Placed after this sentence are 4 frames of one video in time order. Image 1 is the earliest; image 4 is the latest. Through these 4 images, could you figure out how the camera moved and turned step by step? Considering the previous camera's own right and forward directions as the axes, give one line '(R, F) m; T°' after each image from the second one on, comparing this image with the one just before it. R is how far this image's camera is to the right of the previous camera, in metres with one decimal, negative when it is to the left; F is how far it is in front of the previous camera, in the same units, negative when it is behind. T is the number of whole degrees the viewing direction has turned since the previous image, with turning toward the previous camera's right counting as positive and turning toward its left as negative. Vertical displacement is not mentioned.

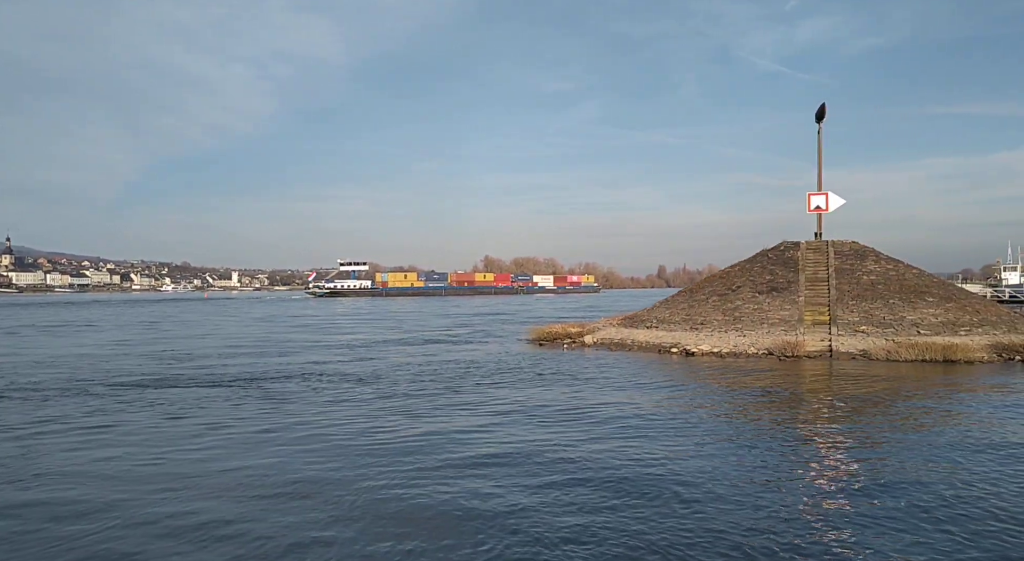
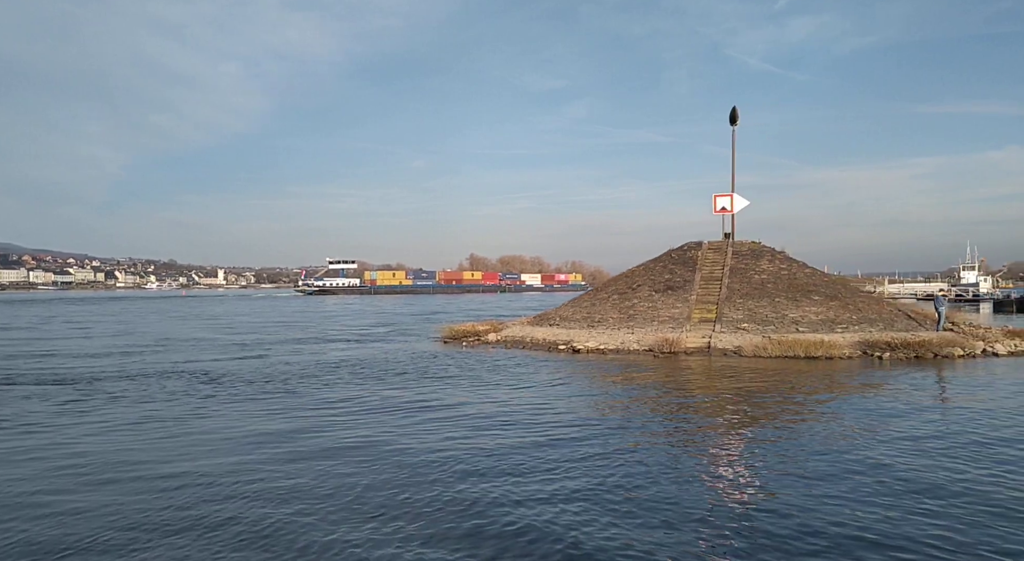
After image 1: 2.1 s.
(+2.5, -0.3) m; +2°
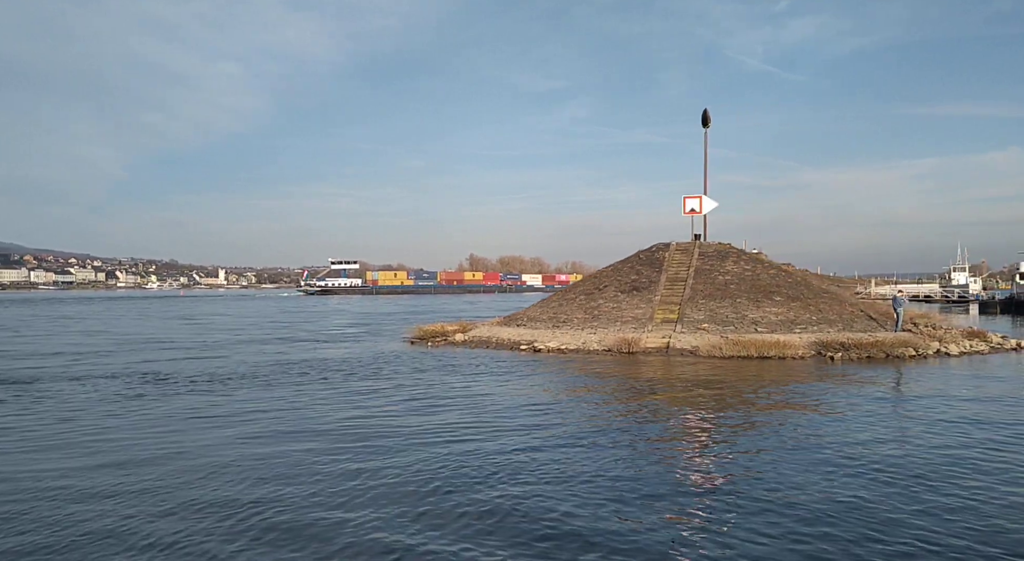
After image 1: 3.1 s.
(+0.9, -0.2) m; +1°
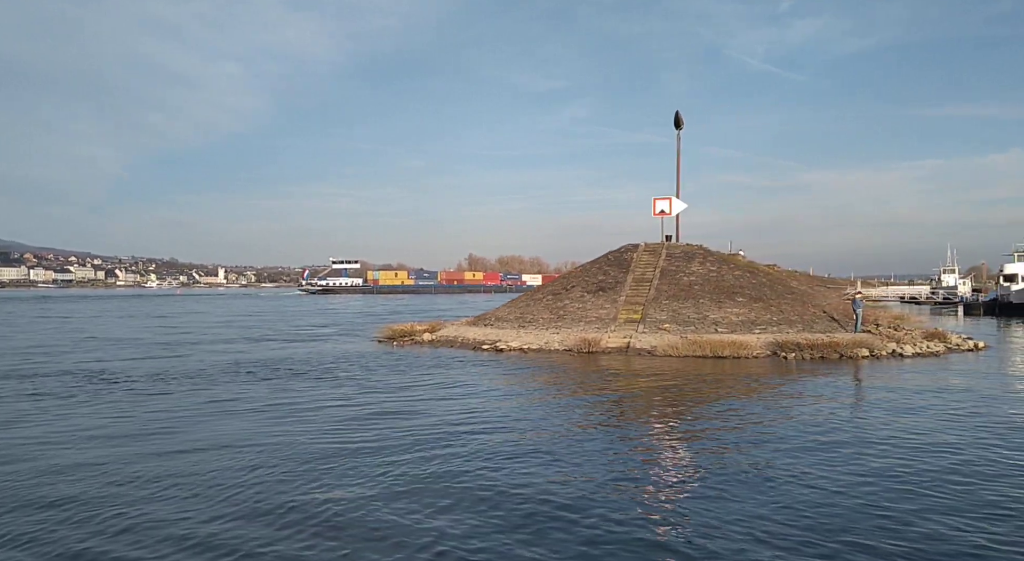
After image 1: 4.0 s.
(+1.0, -0.2) m; 0°
